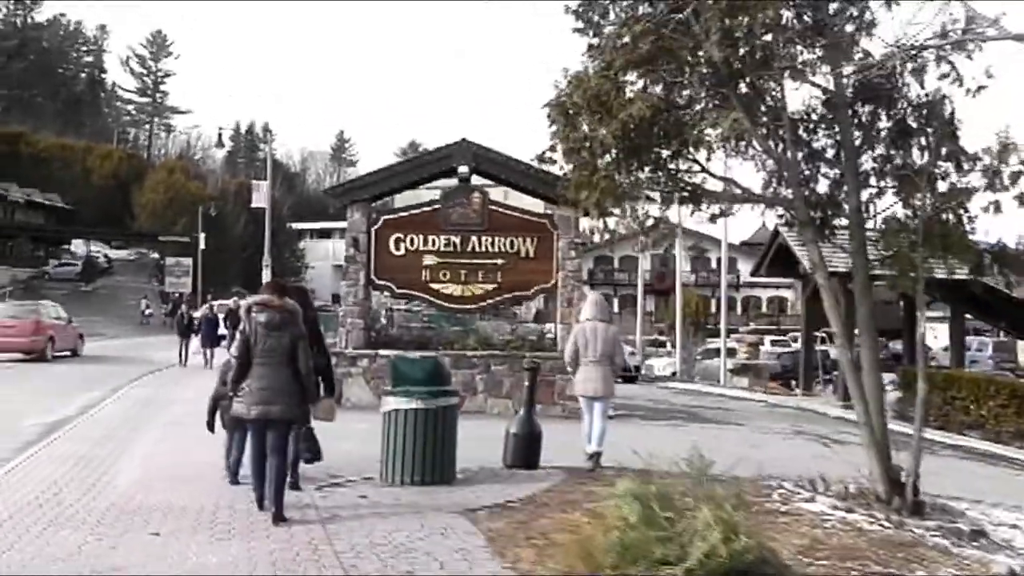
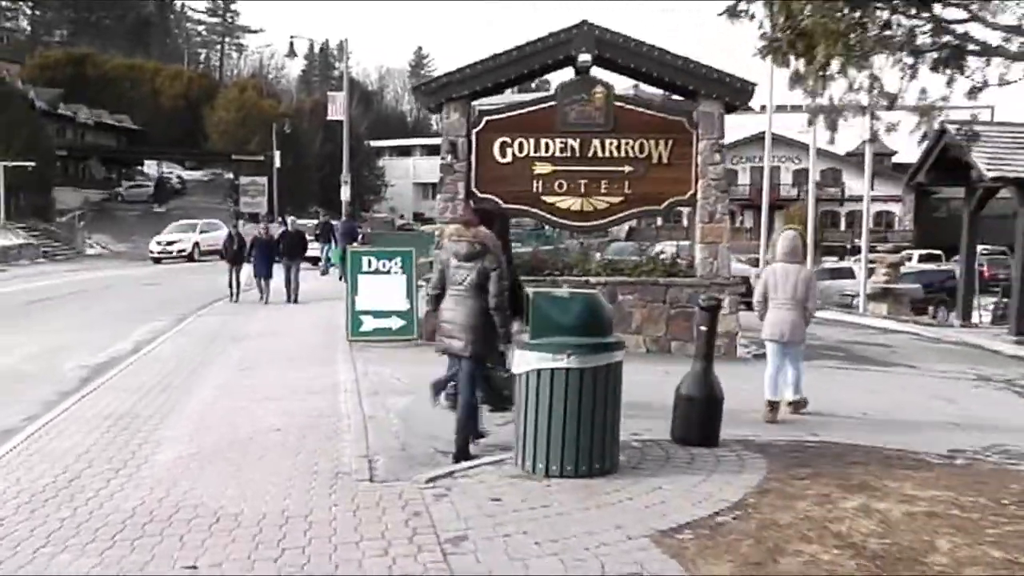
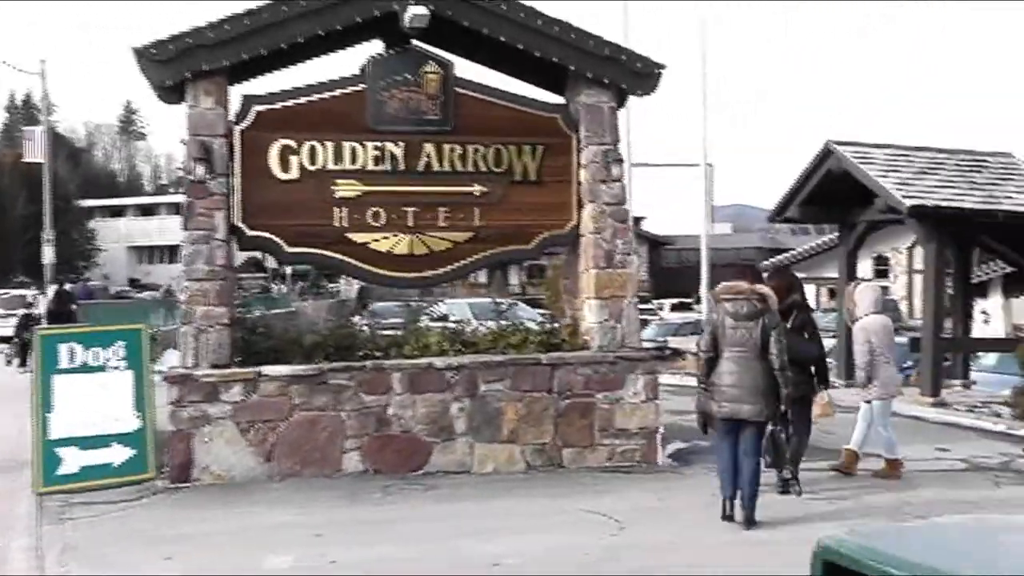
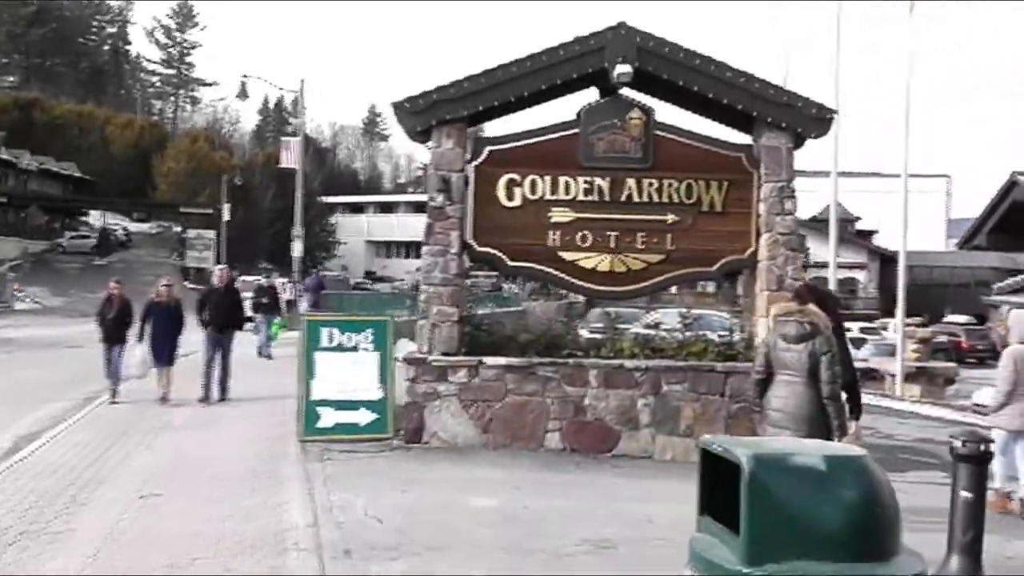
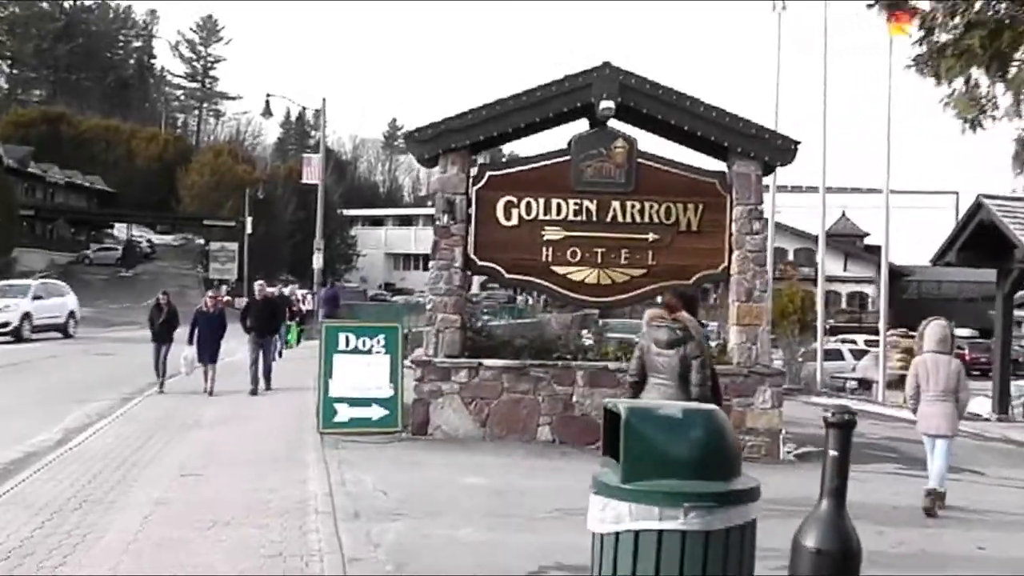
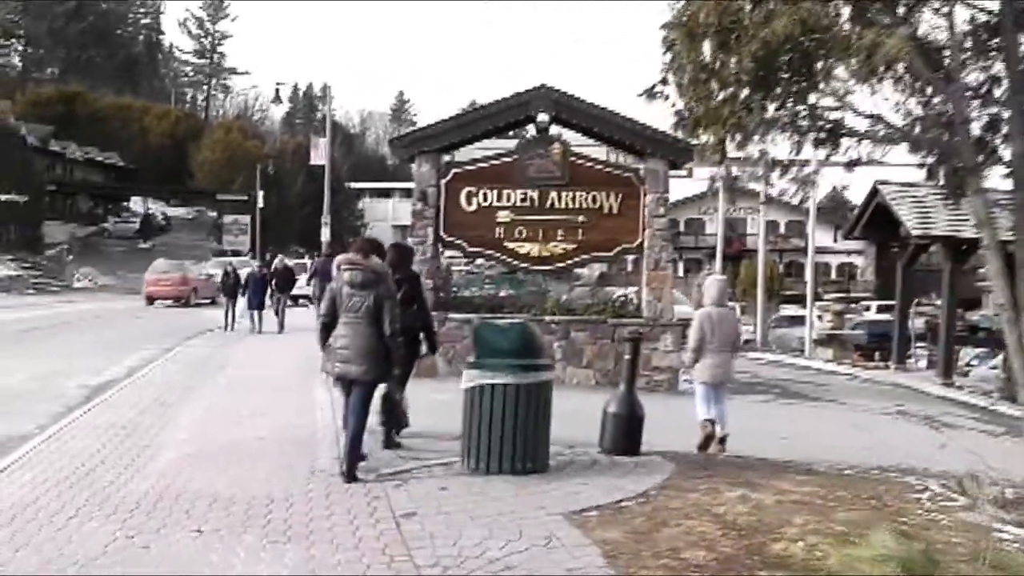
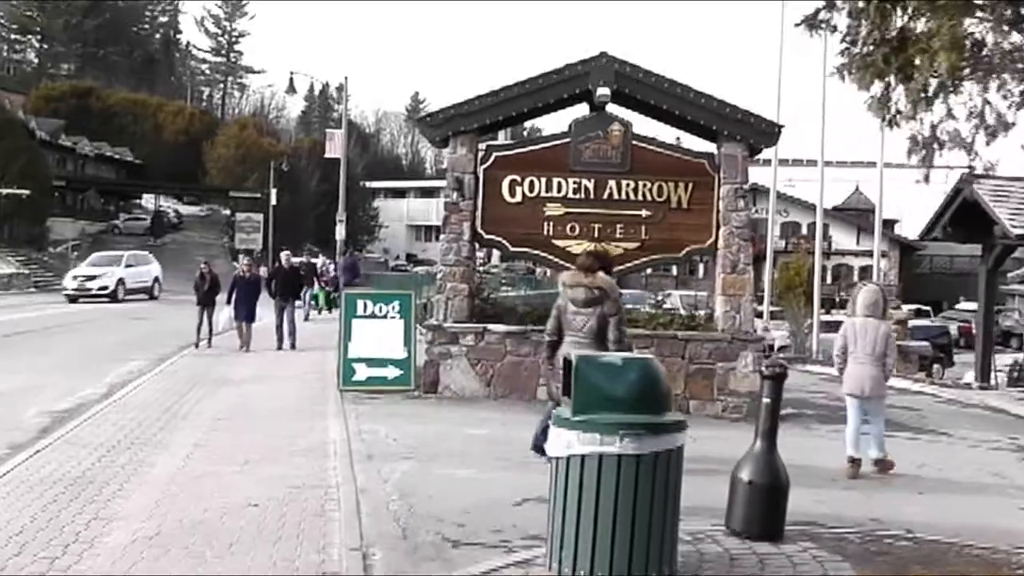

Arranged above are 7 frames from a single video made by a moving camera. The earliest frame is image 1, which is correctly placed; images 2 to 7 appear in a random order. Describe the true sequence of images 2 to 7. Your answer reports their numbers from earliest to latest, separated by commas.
6, 2, 7, 5, 4, 3
